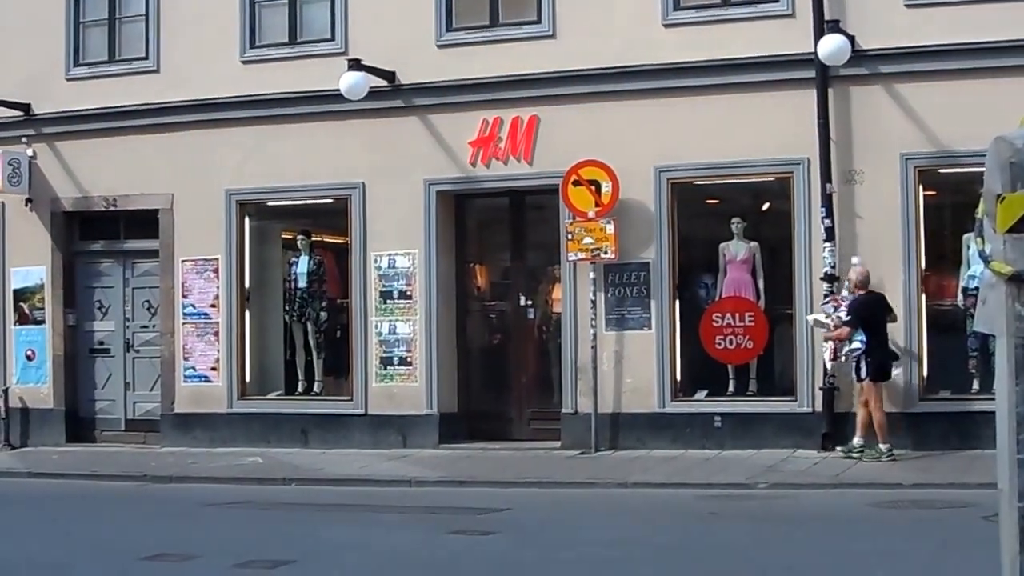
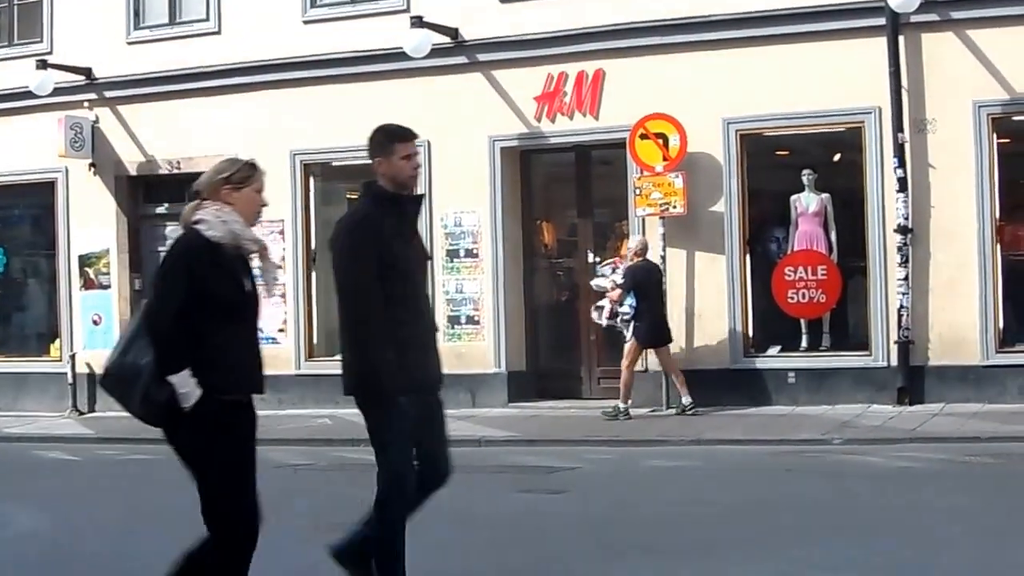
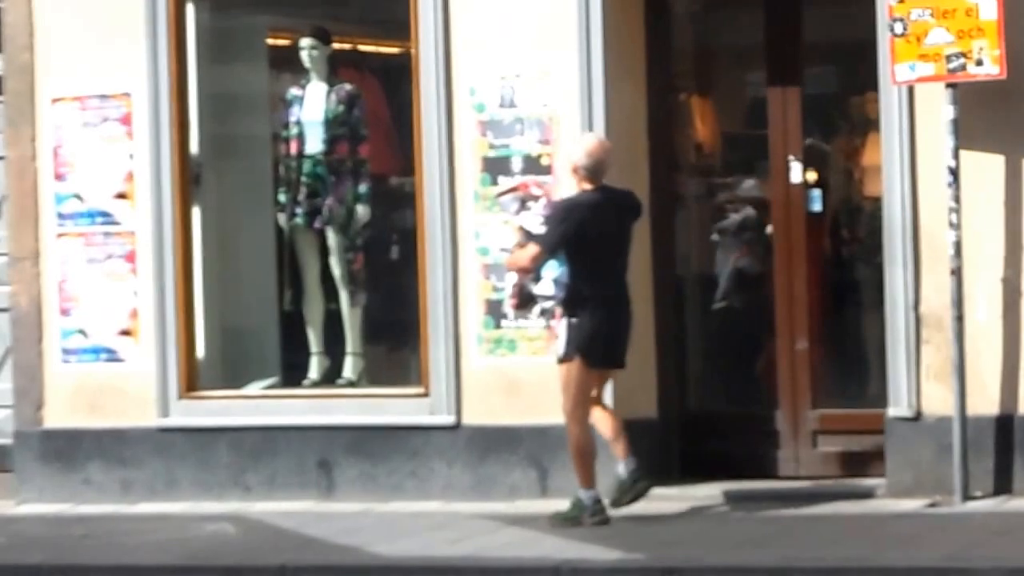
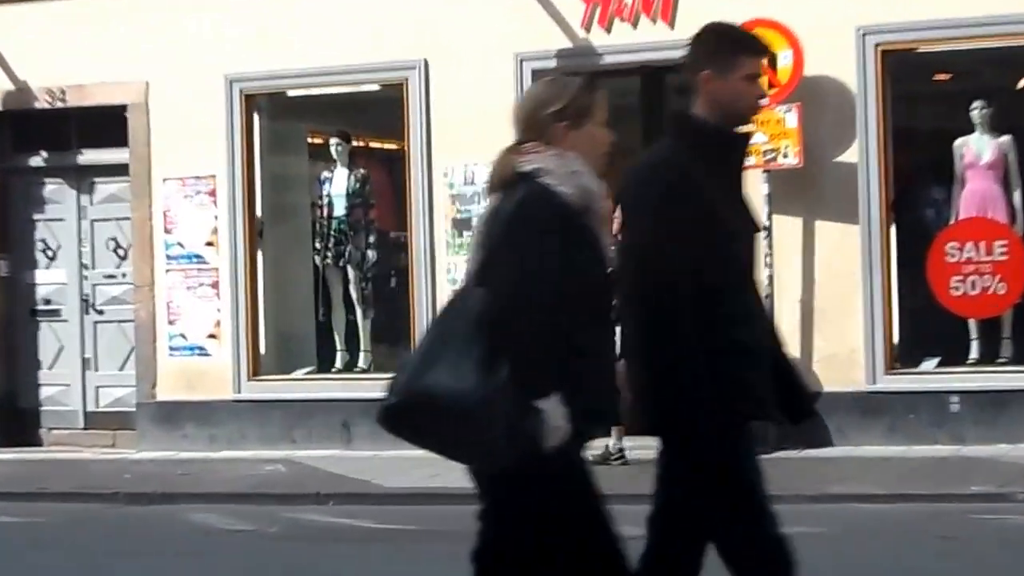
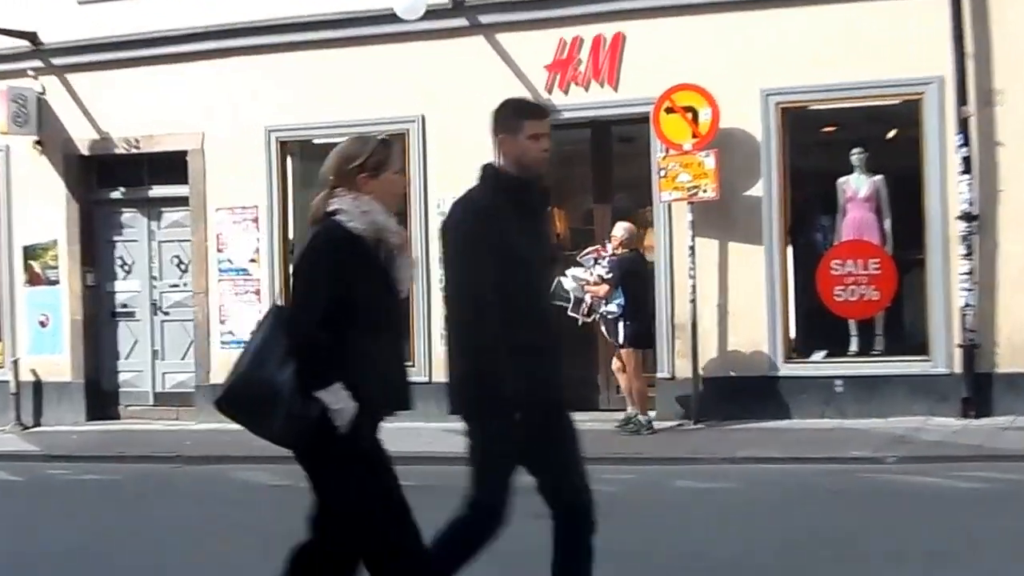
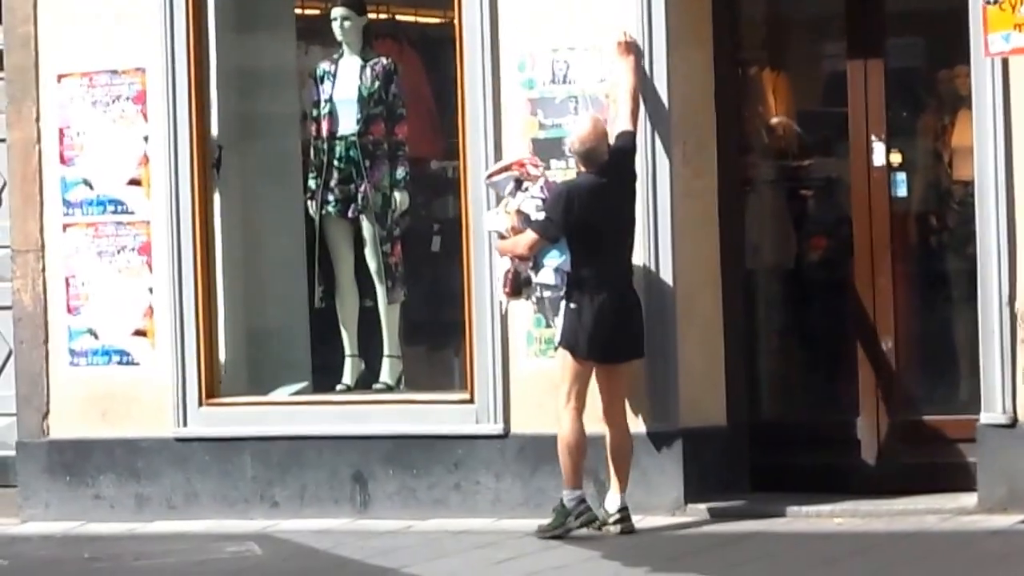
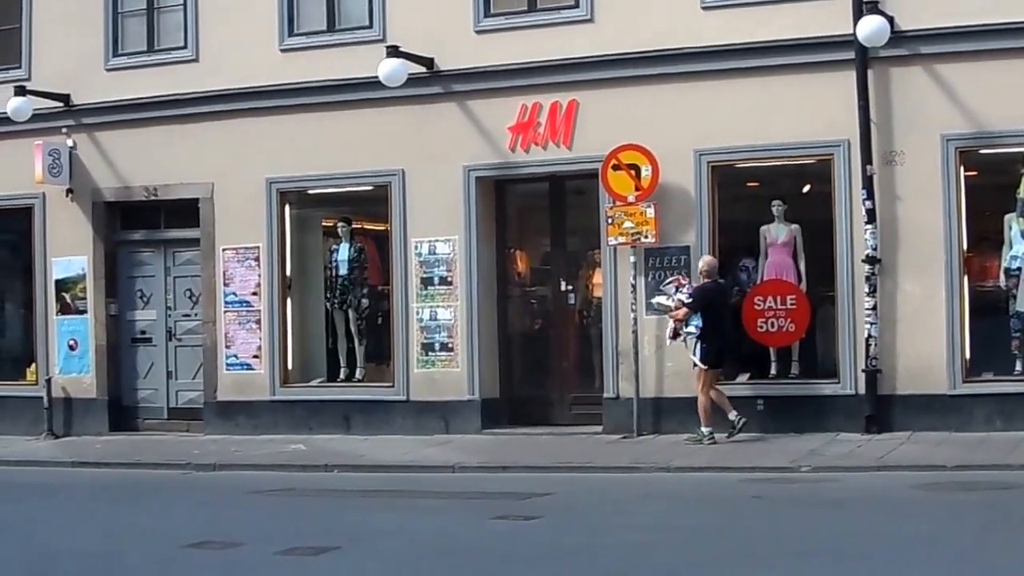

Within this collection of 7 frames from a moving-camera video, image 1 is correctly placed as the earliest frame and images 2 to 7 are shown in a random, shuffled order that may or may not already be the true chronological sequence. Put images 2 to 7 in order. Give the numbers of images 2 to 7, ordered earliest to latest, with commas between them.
7, 2, 5, 4, 3, 6
